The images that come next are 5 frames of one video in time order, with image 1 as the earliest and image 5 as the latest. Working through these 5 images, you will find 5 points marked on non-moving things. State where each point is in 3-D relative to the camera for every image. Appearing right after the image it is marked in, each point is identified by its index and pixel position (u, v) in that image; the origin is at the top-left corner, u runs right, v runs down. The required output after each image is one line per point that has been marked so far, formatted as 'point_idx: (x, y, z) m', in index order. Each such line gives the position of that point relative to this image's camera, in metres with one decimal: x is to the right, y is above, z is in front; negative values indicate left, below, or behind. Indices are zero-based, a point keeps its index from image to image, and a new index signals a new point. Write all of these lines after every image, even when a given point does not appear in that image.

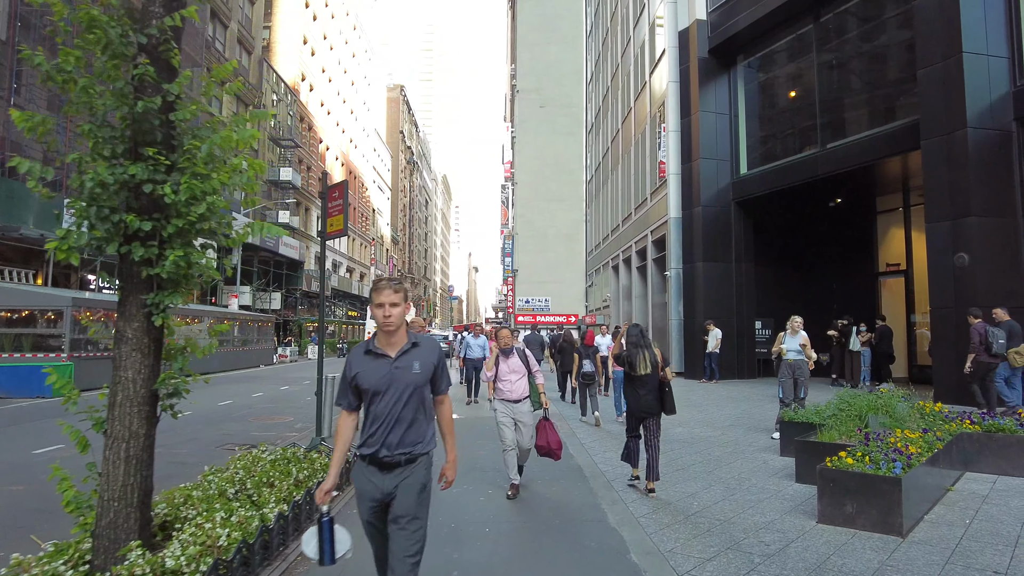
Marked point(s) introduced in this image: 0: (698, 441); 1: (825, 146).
0: (+2.3, -1.9, +8.2) m
1: (+7.4, +3.4, +15.7) m
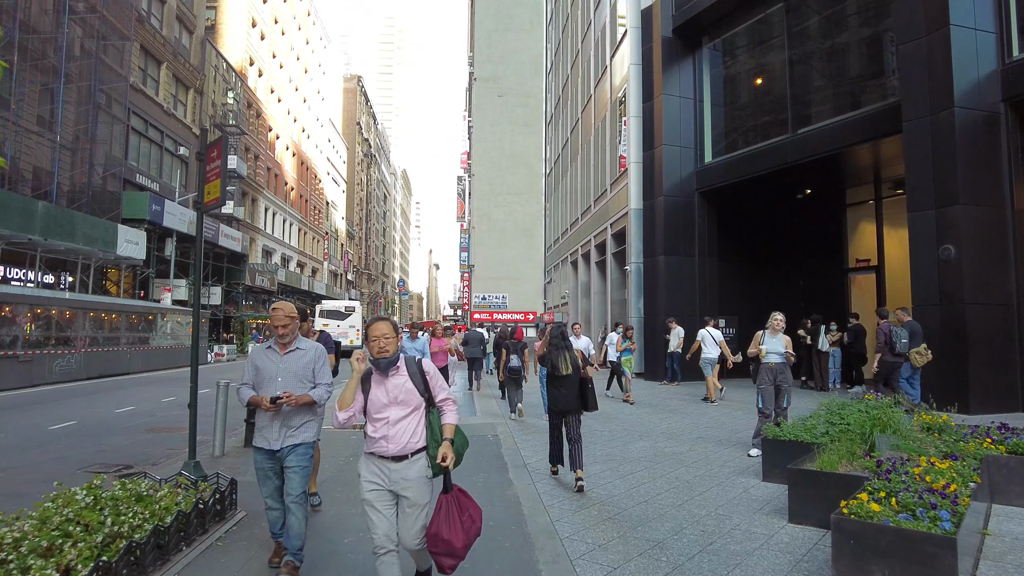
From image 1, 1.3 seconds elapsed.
0: (+1.6, -1.8, +6.9) m
1: (+6.3, +3.5, +14.6) m
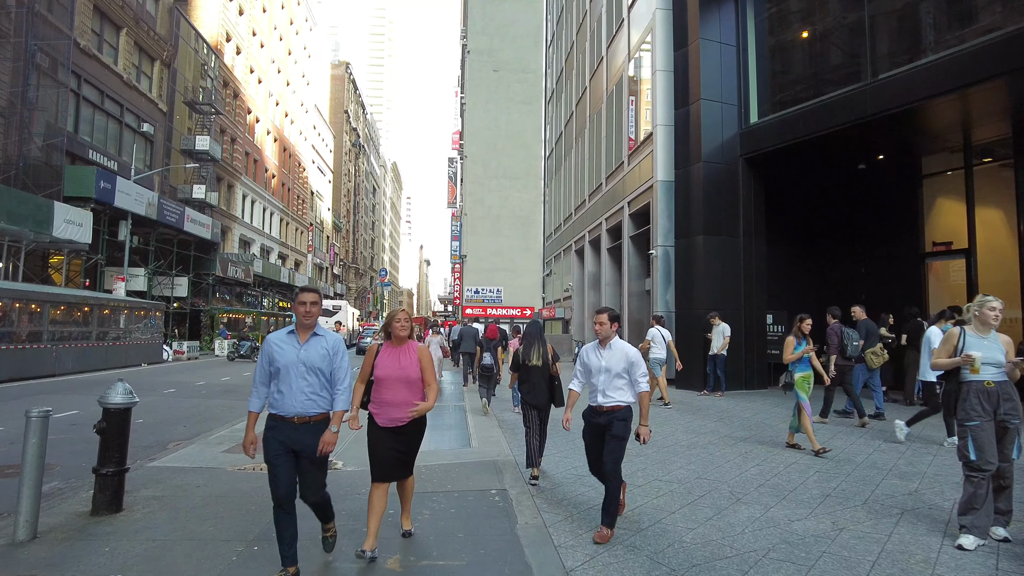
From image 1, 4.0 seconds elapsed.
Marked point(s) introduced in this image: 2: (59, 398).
0: (+1.8, -1.6, +3.8) m
1: (+6.4, +3.7, +11.6) m
2: (-8.9, -2.2, +13.1) m
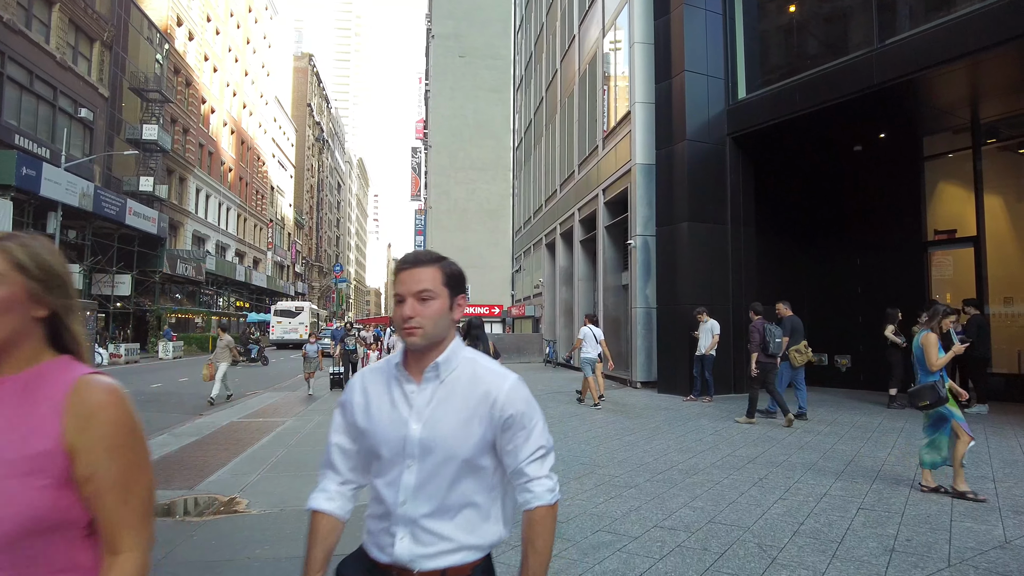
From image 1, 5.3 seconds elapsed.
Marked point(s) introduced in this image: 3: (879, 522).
0: (+1.5, -1.5, +2.4) m
1: (+5.8, +3.9, +10.3) m
2: (-9.5, -2.1, +11.2) m
3: (+2.5, -1.6, +4.4) m
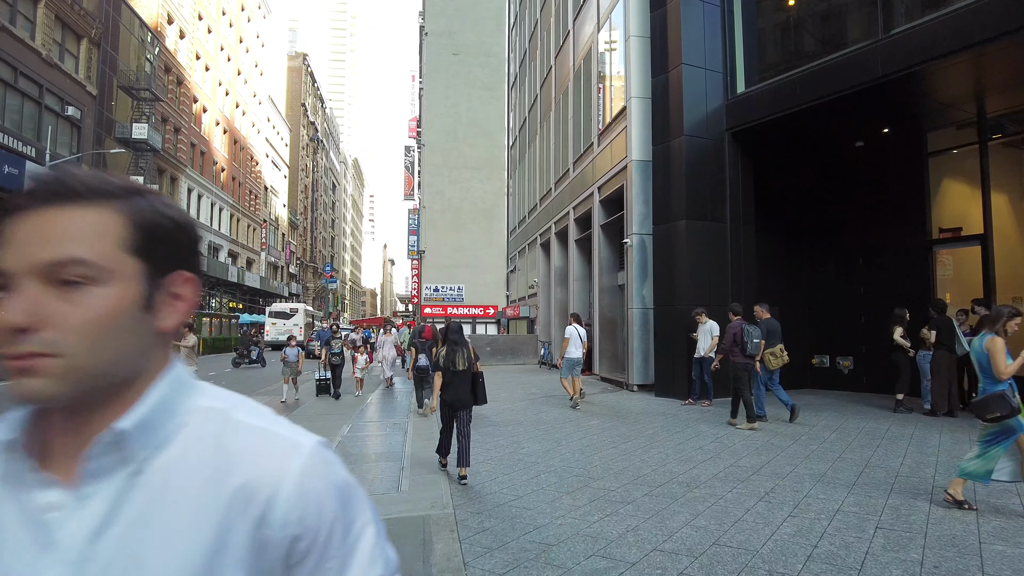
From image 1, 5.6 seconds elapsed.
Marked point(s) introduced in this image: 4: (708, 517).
0: (+1.5, -1.5, +2.0) m
1: (+5.7, +3.9, +10.0) m
2: (-9.7, -2.1, +10.7) m
3: (+2.4, -1.5, +4.1) m
4: (+1.4, -1.6, +4.7) m
